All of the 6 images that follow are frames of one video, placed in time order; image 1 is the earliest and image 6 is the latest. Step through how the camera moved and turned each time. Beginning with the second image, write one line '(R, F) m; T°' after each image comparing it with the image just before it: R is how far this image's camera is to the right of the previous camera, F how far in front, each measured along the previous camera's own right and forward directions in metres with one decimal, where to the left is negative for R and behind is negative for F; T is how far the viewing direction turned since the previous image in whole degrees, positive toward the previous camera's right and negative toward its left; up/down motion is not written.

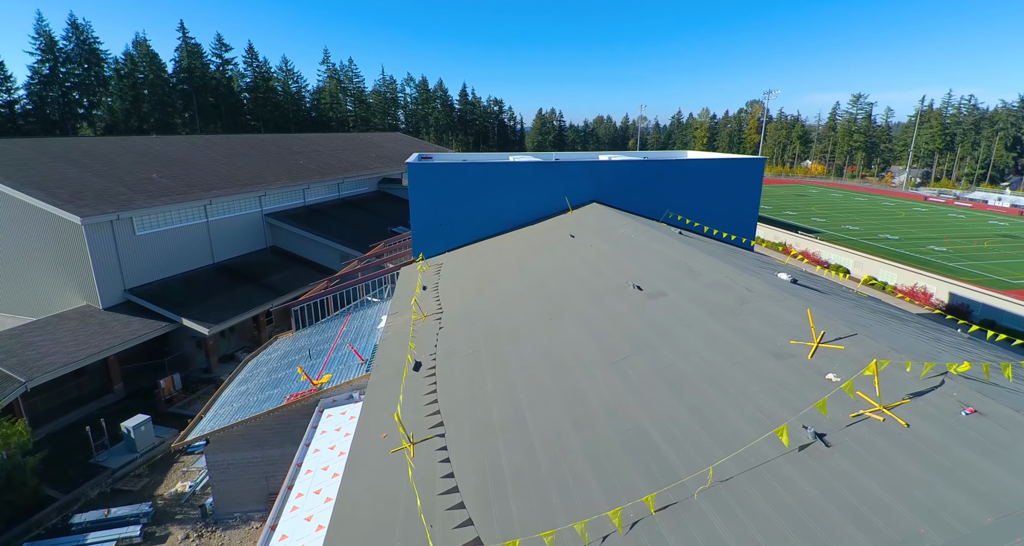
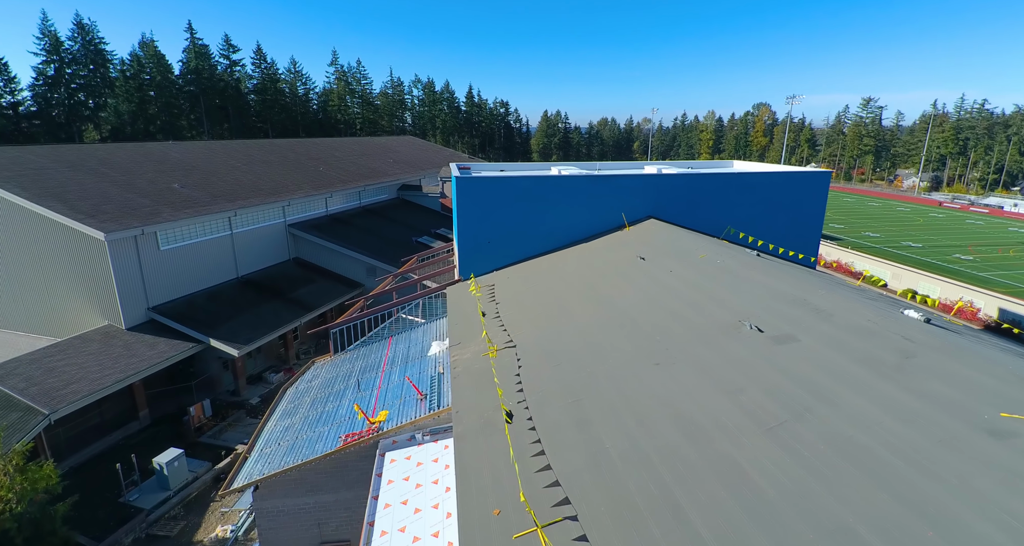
(-1.5, +0.8) m; 0°
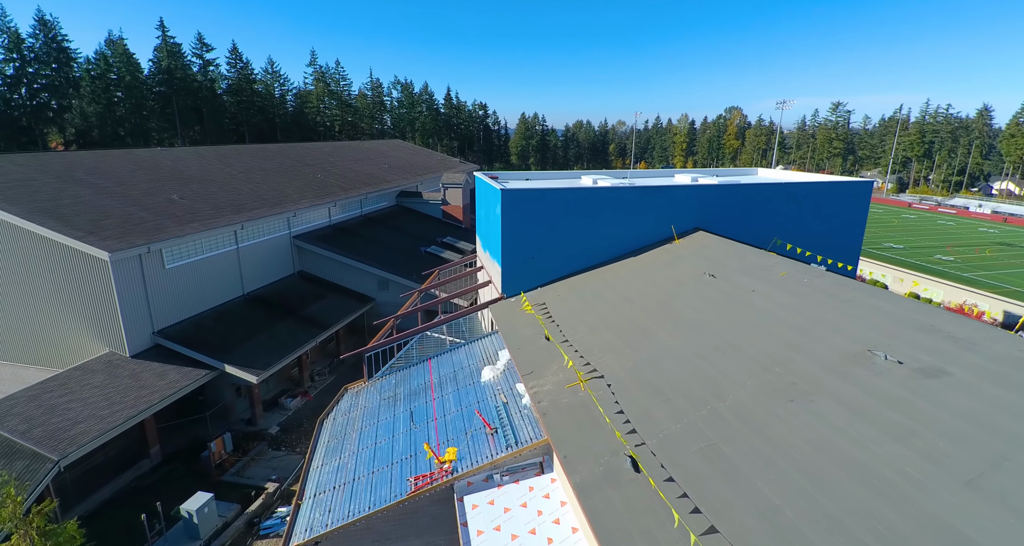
(-1.8, +0.6) m; +3°
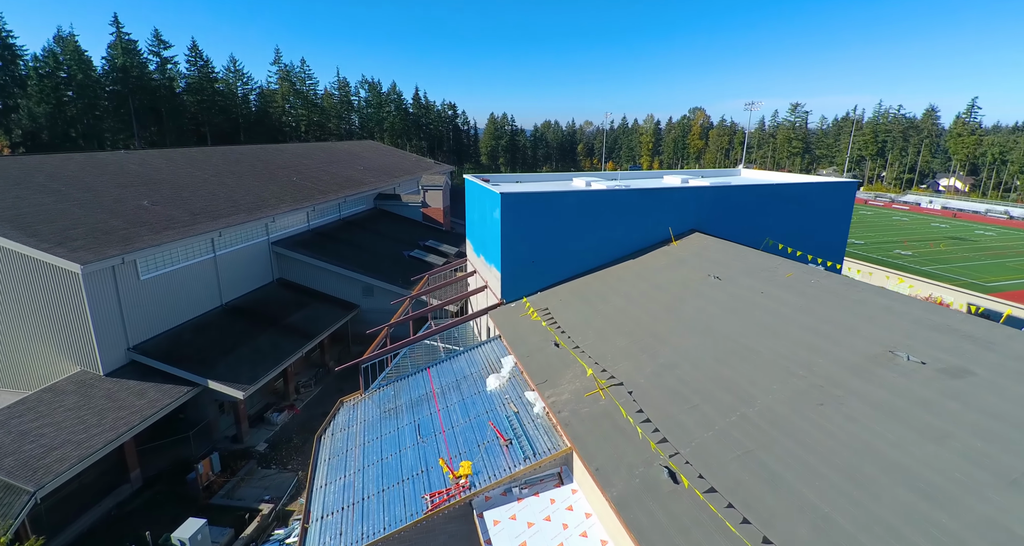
(-0.7, +0.2) m; +4°
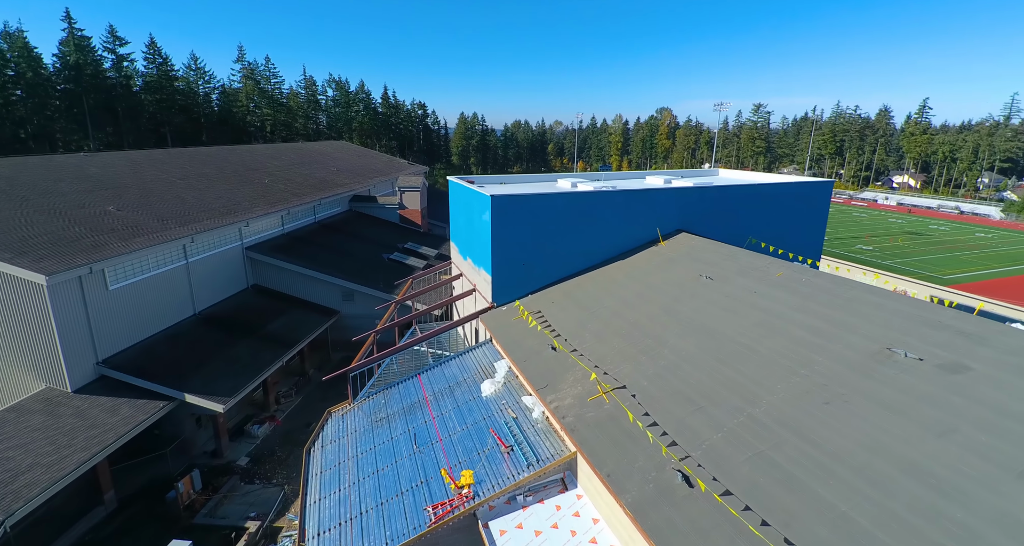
(-0.4, +0.1) m; +3°
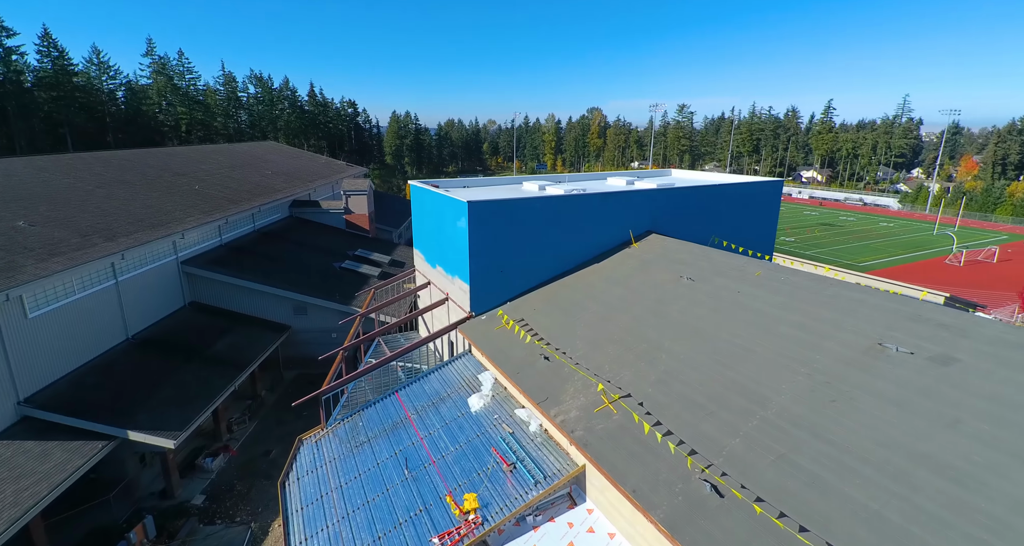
(-0.9, +0.3) m; +7°
